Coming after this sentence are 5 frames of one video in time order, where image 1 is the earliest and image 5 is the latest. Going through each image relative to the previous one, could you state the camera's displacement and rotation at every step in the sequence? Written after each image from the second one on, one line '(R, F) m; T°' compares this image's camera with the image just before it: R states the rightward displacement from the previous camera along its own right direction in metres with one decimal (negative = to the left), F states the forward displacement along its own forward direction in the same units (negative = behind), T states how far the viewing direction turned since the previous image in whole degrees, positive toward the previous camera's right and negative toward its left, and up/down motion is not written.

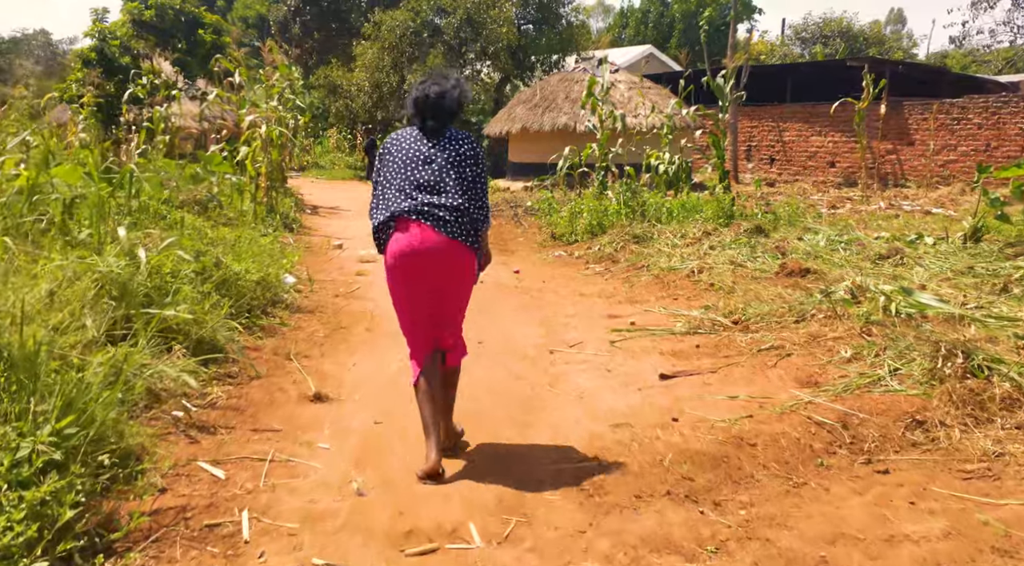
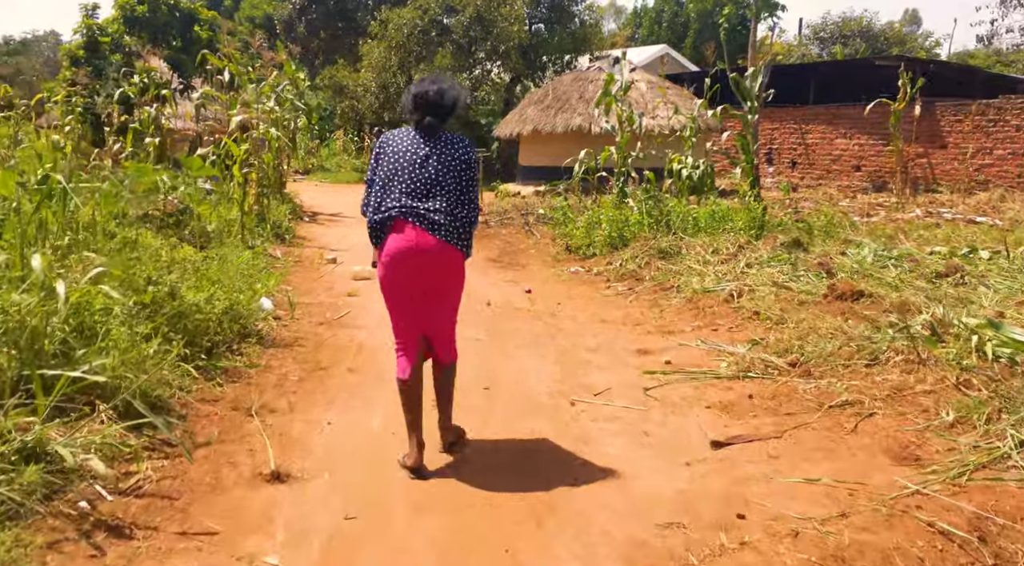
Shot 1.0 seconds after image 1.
(0.0, +0.8) m; -1°
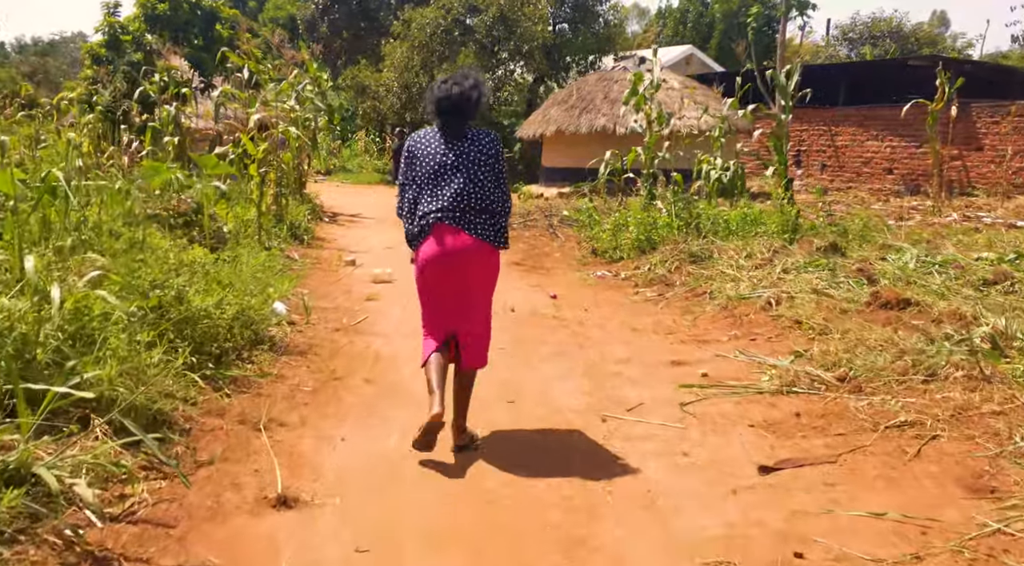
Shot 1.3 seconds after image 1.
(0.0, +0.3) m; -1°
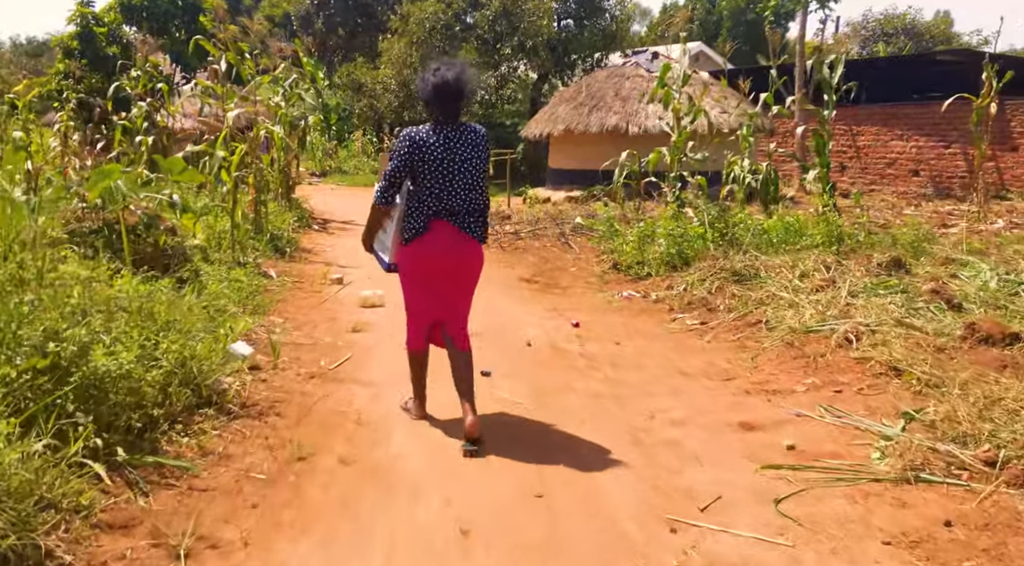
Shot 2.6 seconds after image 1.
(-0.1, +1.0) m; 0°
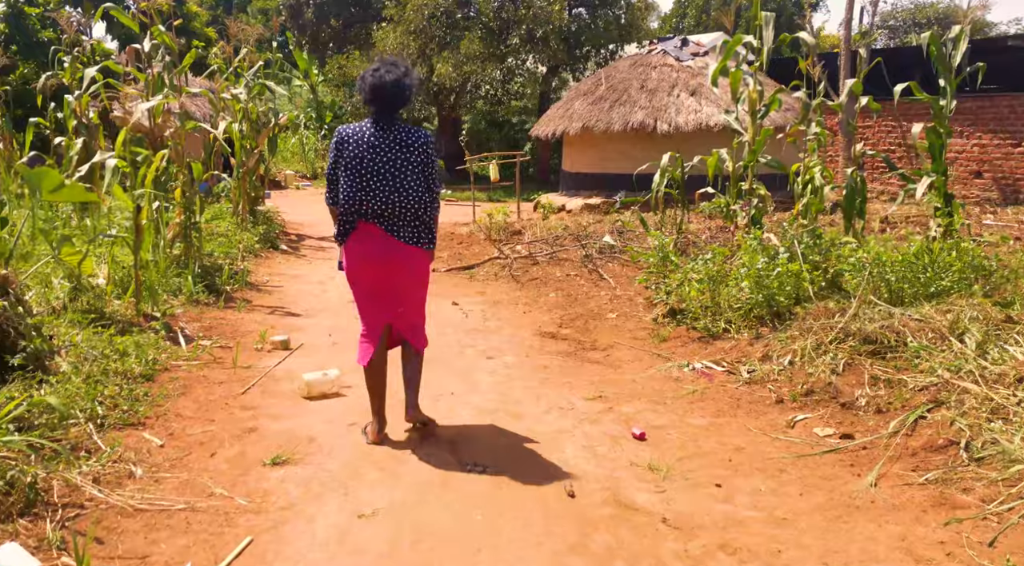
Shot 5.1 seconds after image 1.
(-0.1, +2.0) m; 0°
